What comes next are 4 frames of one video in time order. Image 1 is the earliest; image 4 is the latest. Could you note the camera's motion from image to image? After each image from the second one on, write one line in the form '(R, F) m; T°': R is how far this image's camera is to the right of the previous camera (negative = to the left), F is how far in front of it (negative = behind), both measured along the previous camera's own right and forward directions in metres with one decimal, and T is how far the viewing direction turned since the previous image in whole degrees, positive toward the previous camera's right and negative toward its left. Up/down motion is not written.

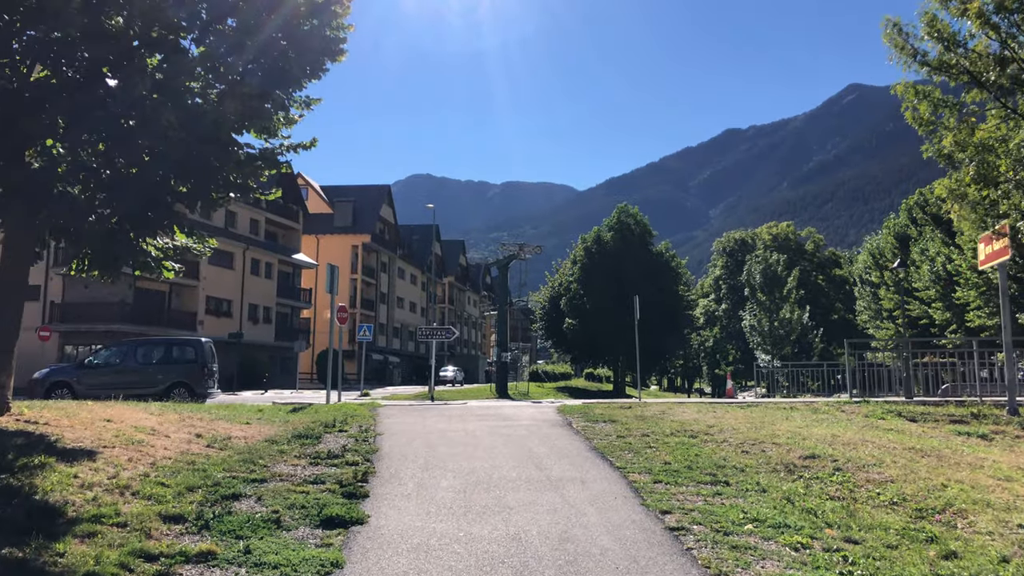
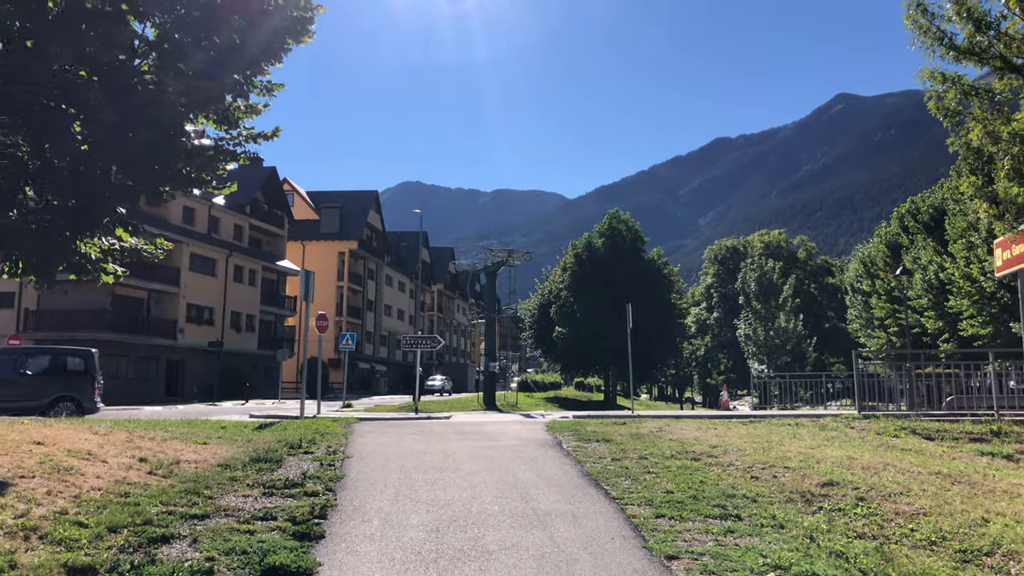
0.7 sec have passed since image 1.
(+0.1, +0.8) m; +1°
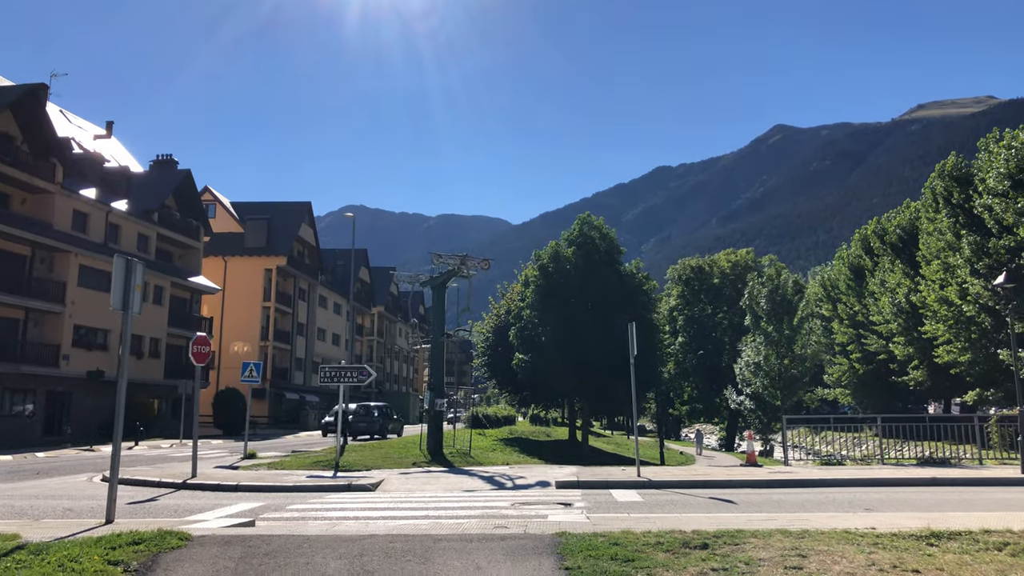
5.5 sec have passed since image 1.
(-0.2, +5.8) m; +4°
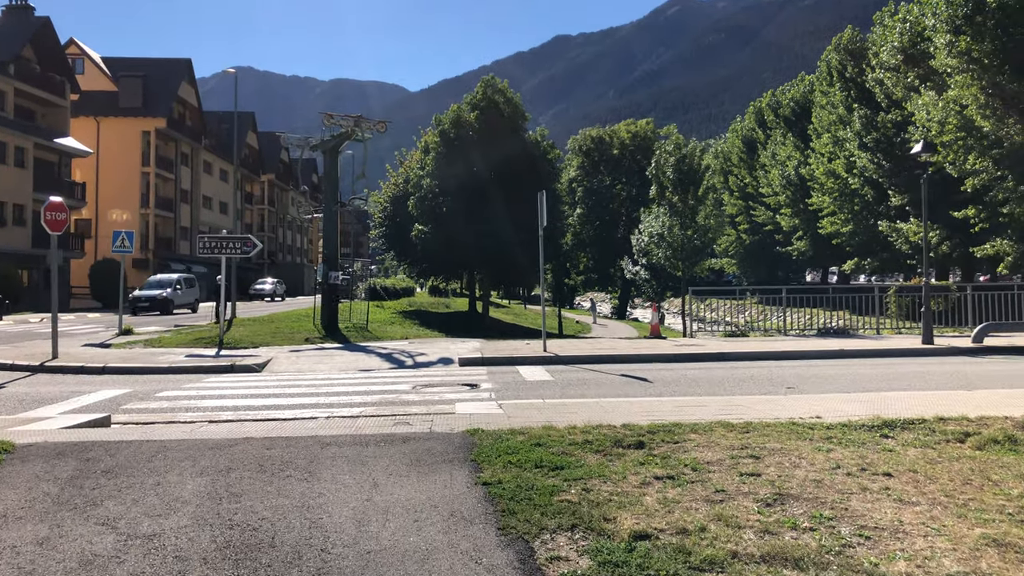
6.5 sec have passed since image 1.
(0.0, +1.1) m; +7°
